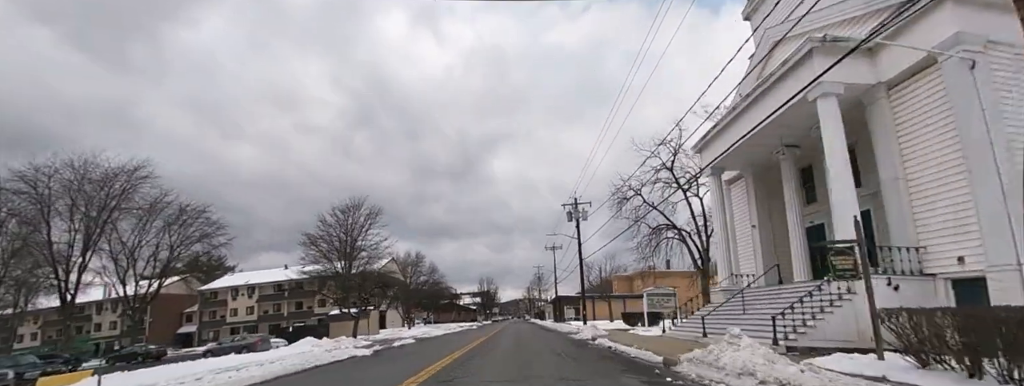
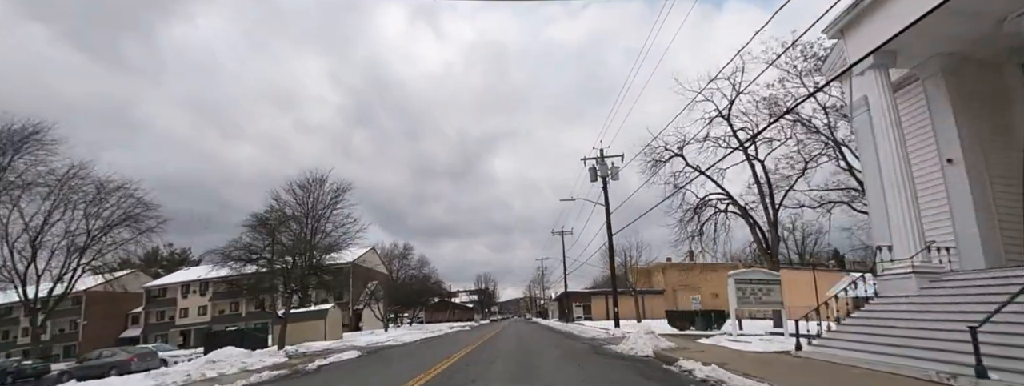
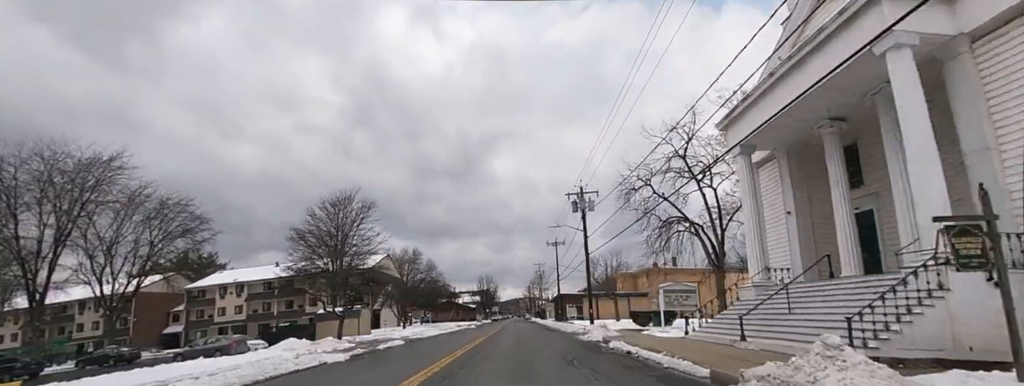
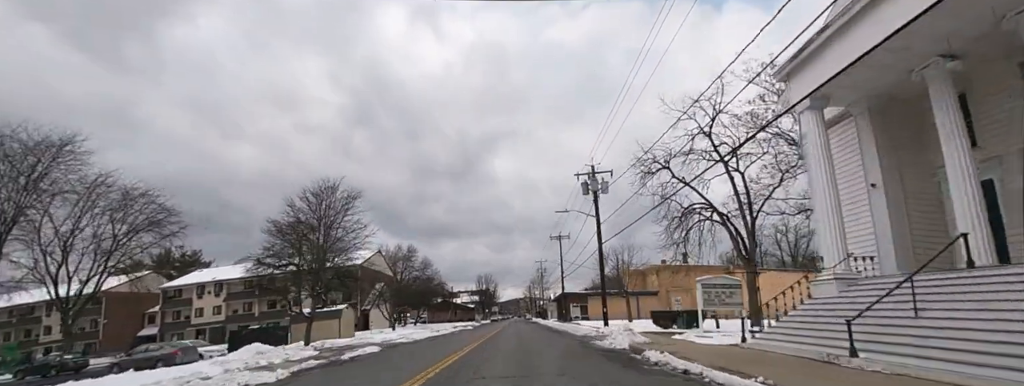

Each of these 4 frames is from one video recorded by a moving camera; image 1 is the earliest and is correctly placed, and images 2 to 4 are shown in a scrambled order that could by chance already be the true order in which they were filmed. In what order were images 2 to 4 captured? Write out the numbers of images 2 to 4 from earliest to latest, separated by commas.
3, 4, 2
